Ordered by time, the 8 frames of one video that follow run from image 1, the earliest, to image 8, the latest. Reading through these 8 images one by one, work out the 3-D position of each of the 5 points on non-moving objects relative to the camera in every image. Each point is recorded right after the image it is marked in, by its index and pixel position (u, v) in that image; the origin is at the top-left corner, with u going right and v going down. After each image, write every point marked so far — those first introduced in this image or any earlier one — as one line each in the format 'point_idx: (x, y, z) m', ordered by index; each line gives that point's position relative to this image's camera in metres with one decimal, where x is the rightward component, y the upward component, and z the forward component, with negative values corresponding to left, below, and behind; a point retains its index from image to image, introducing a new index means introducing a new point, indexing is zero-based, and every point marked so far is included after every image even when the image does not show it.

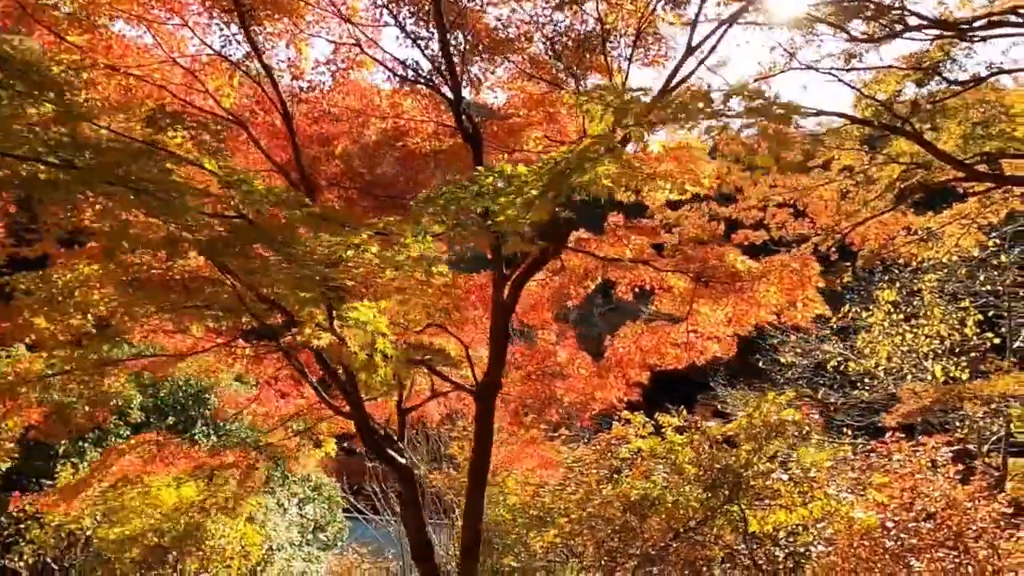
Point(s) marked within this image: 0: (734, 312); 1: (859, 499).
0: (+1.3, -0.1, +3.9) m
1: (+2.8, -1.7, +5.4) m
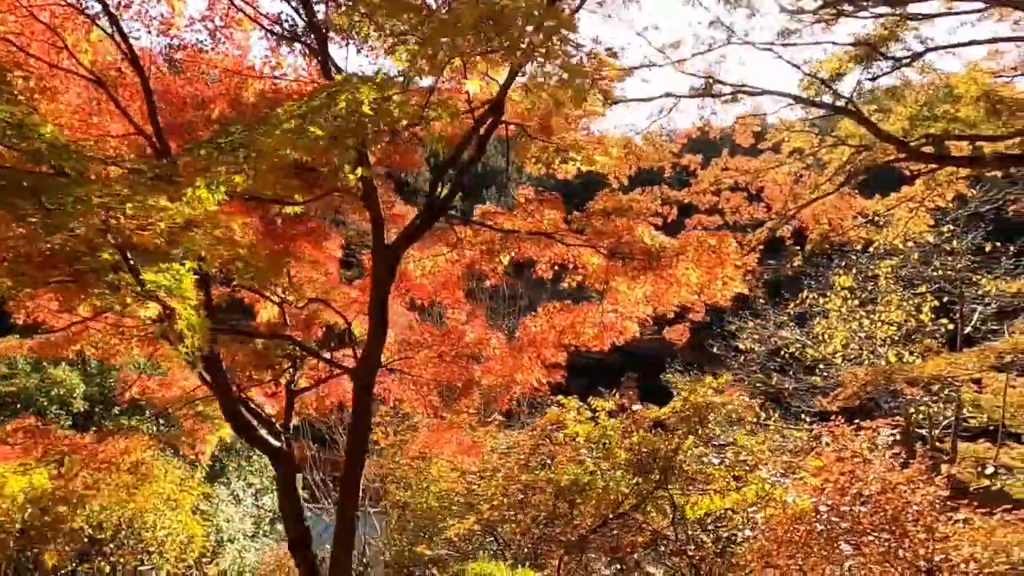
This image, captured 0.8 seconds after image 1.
0: (+0.8, 0.0, +3.8) m
1: (+2.2, -1.6, +5.3) m
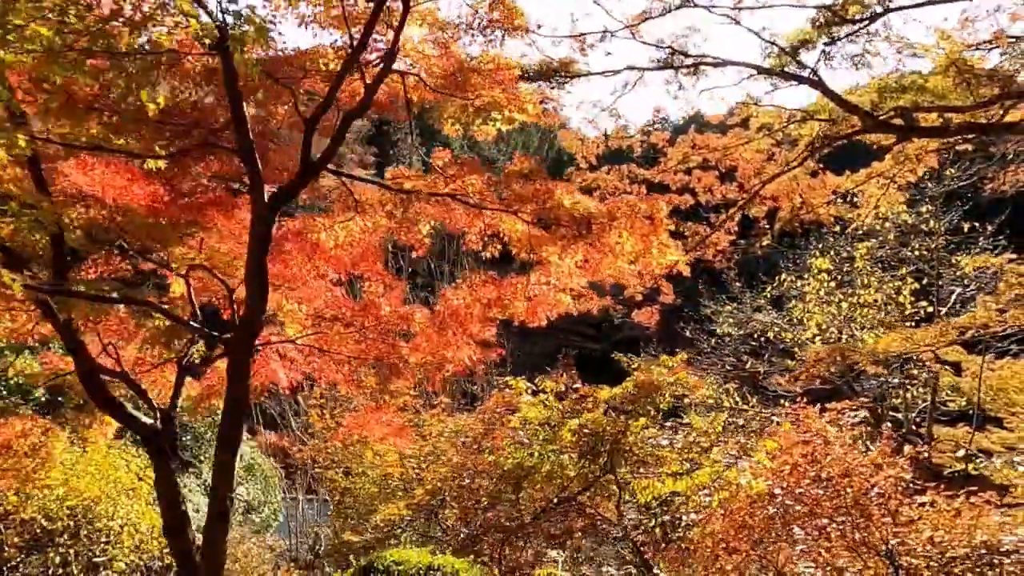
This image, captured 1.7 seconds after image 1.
0: (+0.4, +0.2, +3.6) m
1: (+1.8, -1.4, +5.2) m
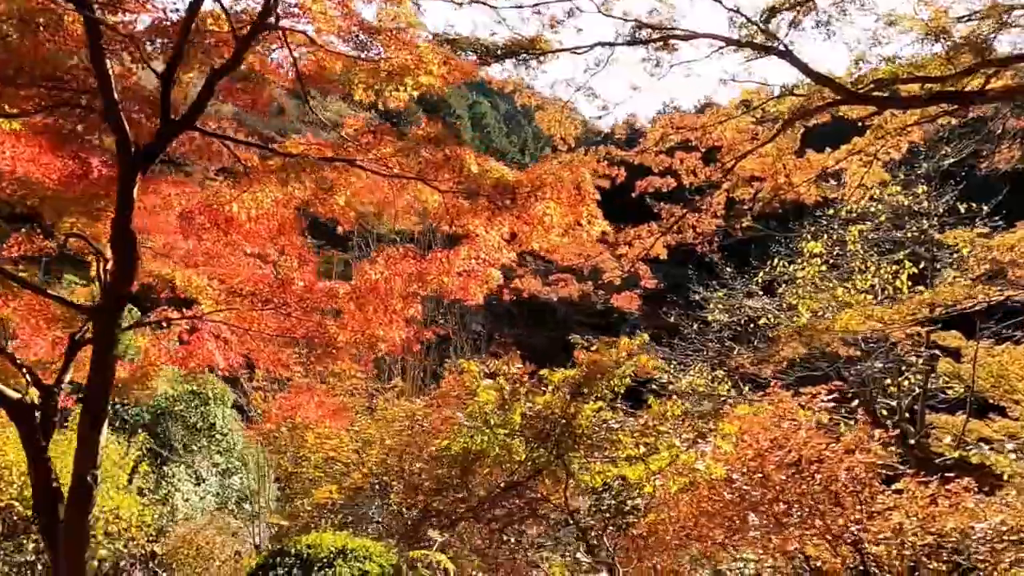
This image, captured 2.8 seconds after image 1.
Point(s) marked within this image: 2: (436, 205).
0: (0.0, +0.3, +3.4) m
1: (+1.5, -1.2, +5.0) m
2: (-0.4, +0.4, +3.3) m
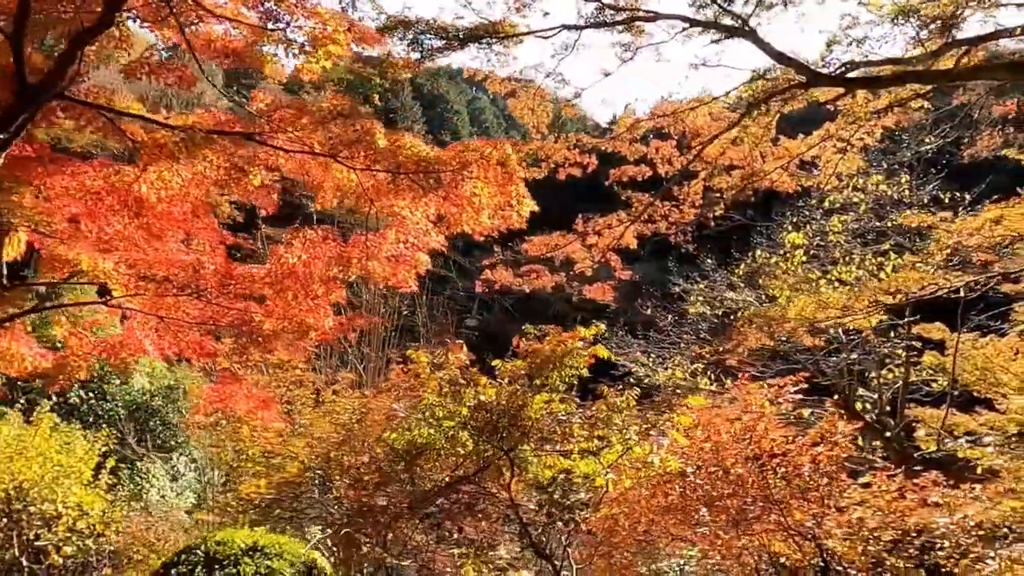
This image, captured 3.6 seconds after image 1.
0: (-0.4, +0.4, +3.3) m
1: (+1.1, -1.1, +4.8) m
2: (-0.7, +0.5, +3.1) m
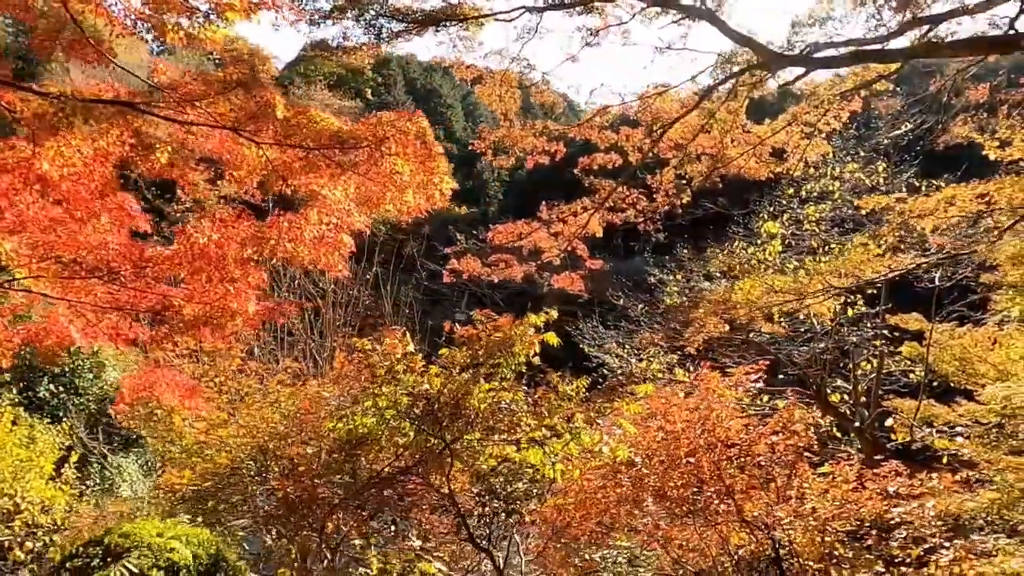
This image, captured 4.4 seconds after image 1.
0: (-0.7, +0.5, +3.1) m
1: (+0.7, -1.0, +4.7) m
2: (-1.1, +0.6, +3.0) m
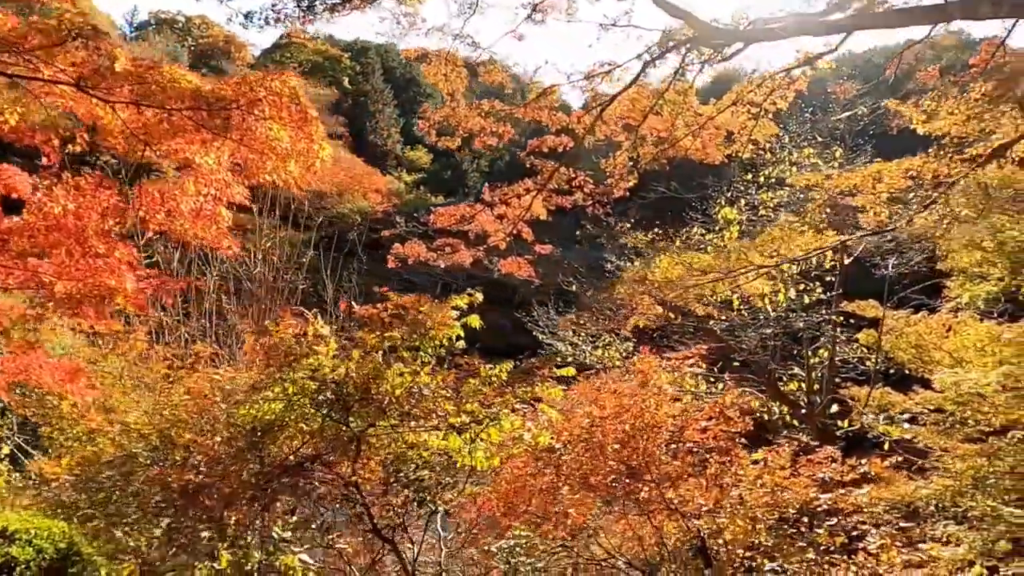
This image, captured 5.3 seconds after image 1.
0: (-1.2, +0.6, +2.9) m
1: (+0.2, -0.9, +4.5) m
2: (-1.6, +0.7, +2.7) m
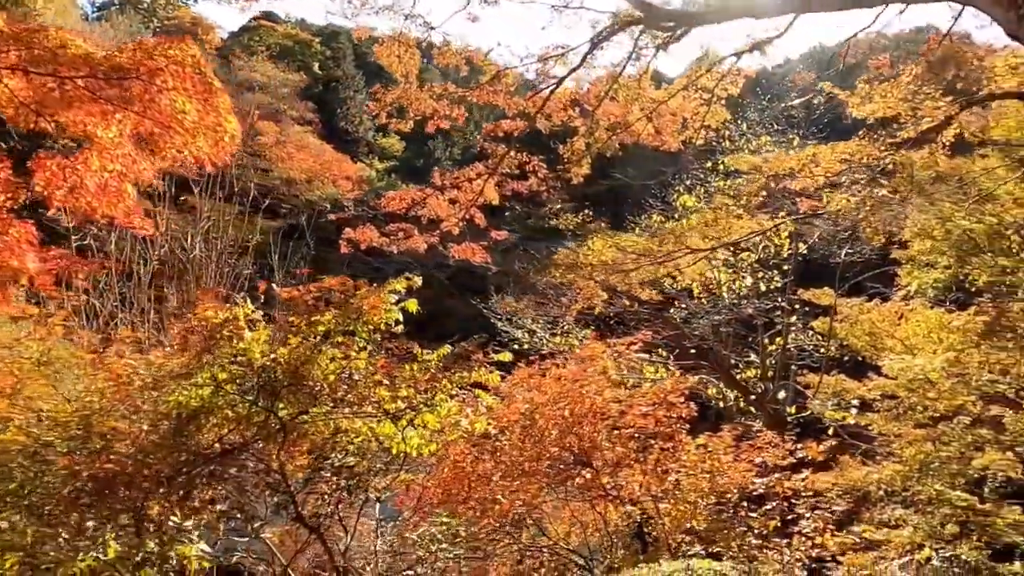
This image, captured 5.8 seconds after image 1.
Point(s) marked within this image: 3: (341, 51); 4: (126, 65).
0: (-1.6, +0.6, +2.8) m
1: (-0.2, -0.8, +4.5) m
2: (-1.9, +0.8, +2.6) m
3: (-5.0, +6.8, +18.8) m
4: (-1.6, +0.9, +2.6) m
